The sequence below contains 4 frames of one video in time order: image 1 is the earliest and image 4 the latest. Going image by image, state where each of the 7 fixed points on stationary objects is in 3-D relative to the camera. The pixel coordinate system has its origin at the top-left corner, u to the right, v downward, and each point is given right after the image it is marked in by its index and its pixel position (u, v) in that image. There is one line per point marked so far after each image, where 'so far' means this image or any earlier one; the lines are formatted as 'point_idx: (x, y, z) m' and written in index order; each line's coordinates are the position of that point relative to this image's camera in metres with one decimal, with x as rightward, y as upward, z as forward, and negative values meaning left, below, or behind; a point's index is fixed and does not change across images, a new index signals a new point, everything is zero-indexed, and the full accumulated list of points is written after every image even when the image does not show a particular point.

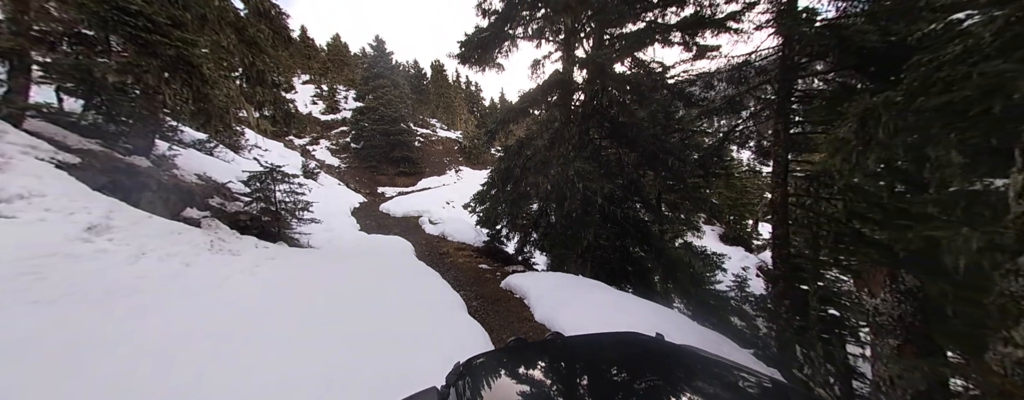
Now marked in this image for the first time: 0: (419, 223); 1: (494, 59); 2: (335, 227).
0: (-4.1, -1.1, +13.1) m
1: (-0.3, +3.2, +6.4) m
2: (-6.5, -1.1, +10.6) m
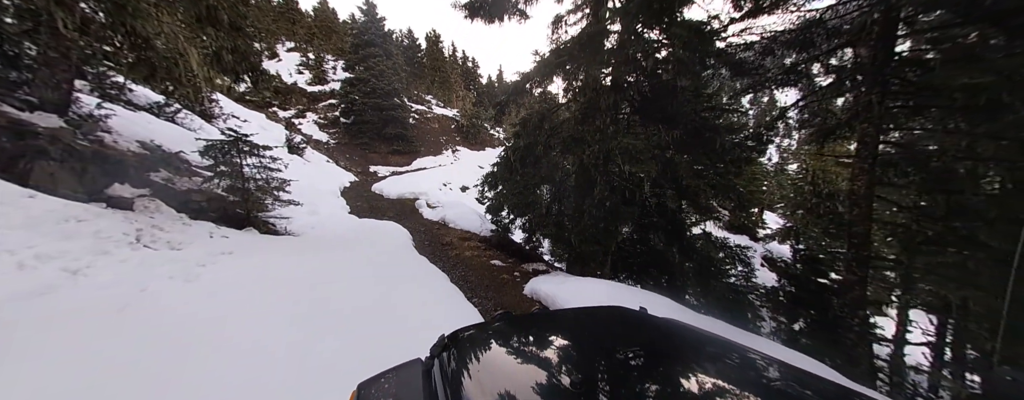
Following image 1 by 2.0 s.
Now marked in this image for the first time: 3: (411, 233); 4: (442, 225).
0: (-4.0, -0.3, +12.2) m
1: (0.0, +3.5, +5.4) m
2: (-6.4, -0.4, +9.7) m
3: (-3.0, -1.1, +8.6) m
4: (-2.3, -0.9, +9.7) m
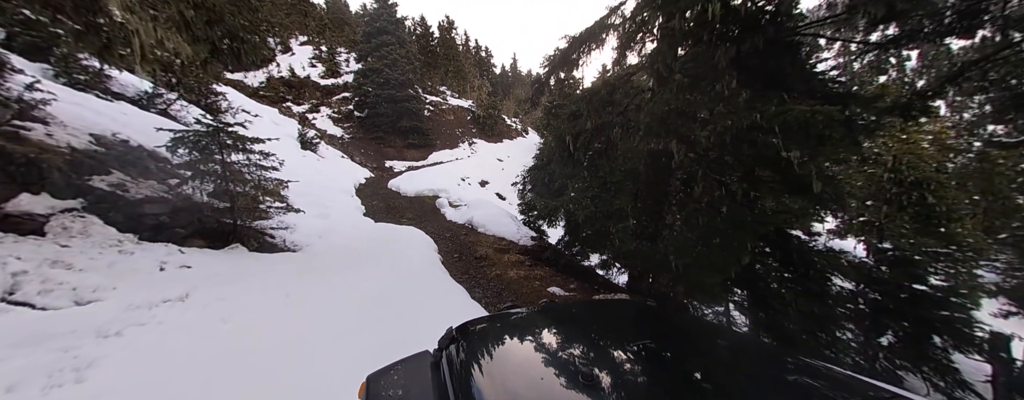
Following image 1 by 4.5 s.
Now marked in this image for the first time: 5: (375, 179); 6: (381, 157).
0: (-2.9, -0.2, +11.3) m
1: (+0.6, +3.5, +4.2) m
2: (-5.4, -0.4, +8.9) m
3: (-2.1, -1.1, +7.7) m
4: (-1.3, -0.8, +8.7) m
5: (-7.4, +1.2, +15.5) m
6: (-9.0, +3.0, +19.8) m
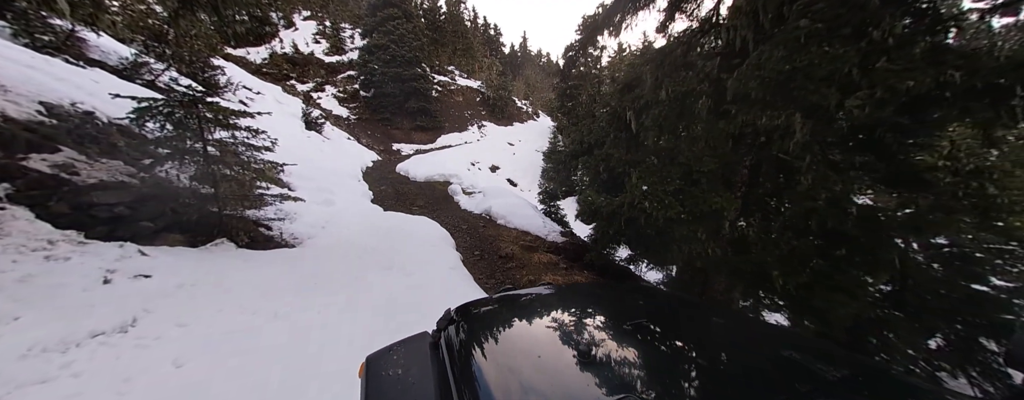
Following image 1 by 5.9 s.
0: (-2.4, +0.4, +10.7) m
1: (+1.1, +3.7, +3.3) m
2: (-4.9, +0.1, +8.4) m
3: (-1.6, -0.7, +7.2) m
4: (-0.9, -0.4, +8.2) m
5: (-6.7, +2.0, +14.9) m
6: (-8.3, +4.1, +19.1) m
